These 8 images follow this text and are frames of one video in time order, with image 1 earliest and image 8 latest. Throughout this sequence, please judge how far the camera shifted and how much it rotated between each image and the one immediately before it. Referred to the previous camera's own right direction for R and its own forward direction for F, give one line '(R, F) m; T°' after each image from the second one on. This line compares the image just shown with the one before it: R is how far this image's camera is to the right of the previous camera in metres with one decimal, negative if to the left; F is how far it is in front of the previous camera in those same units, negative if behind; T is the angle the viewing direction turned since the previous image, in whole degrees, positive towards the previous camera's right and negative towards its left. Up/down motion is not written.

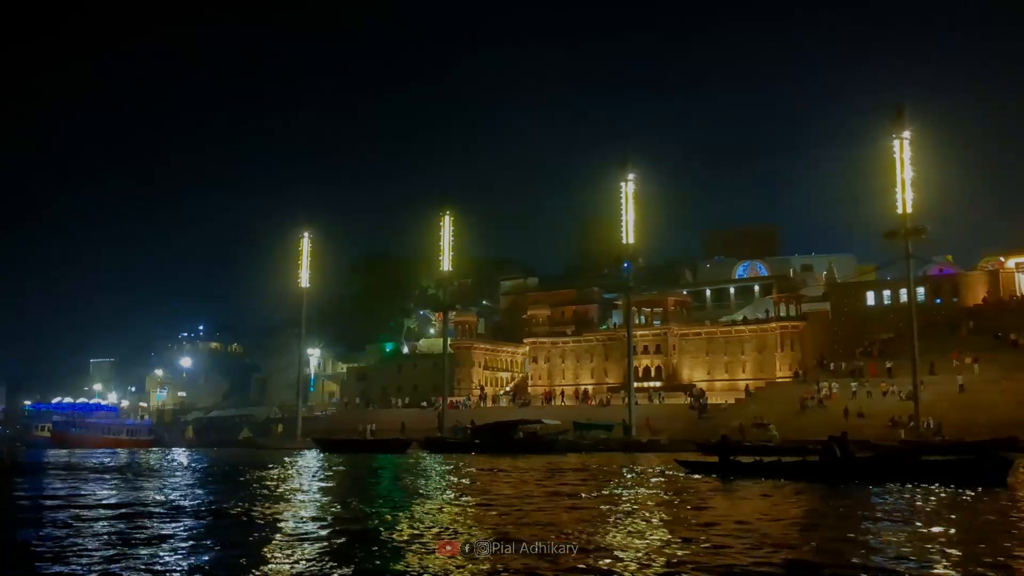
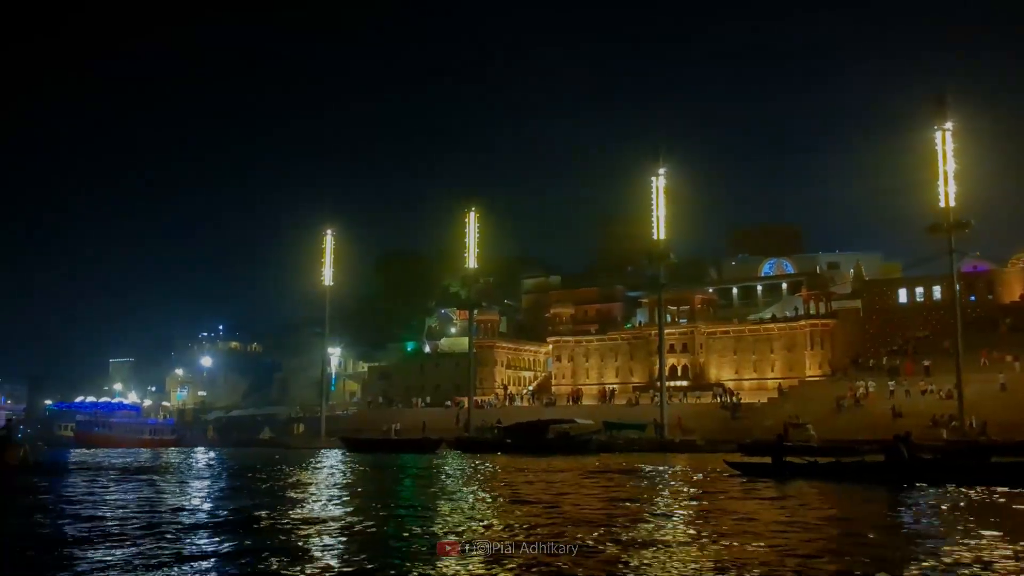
(-0.5, +0.8) m; -1°
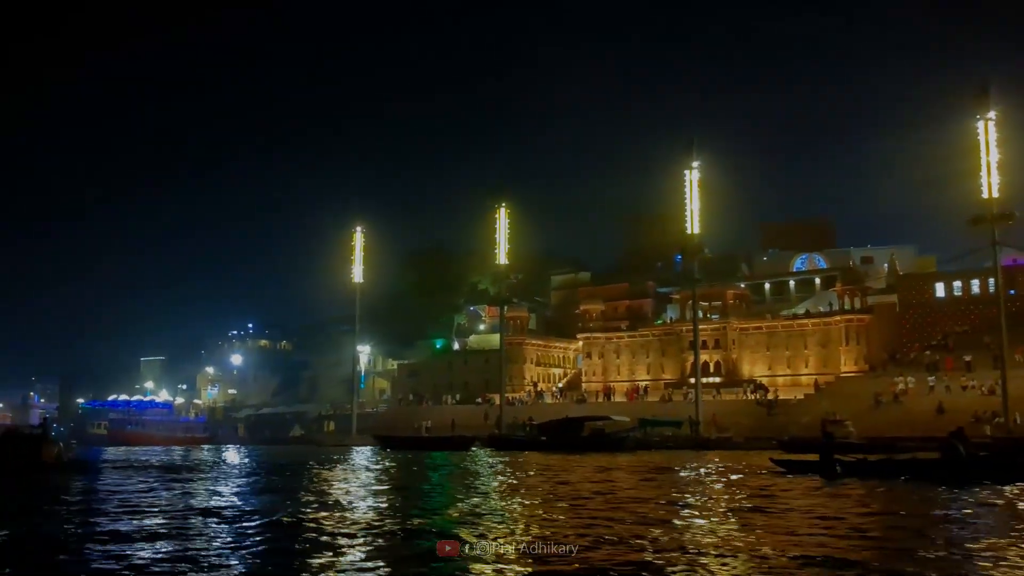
(-0.3, +0.4) m; -2°
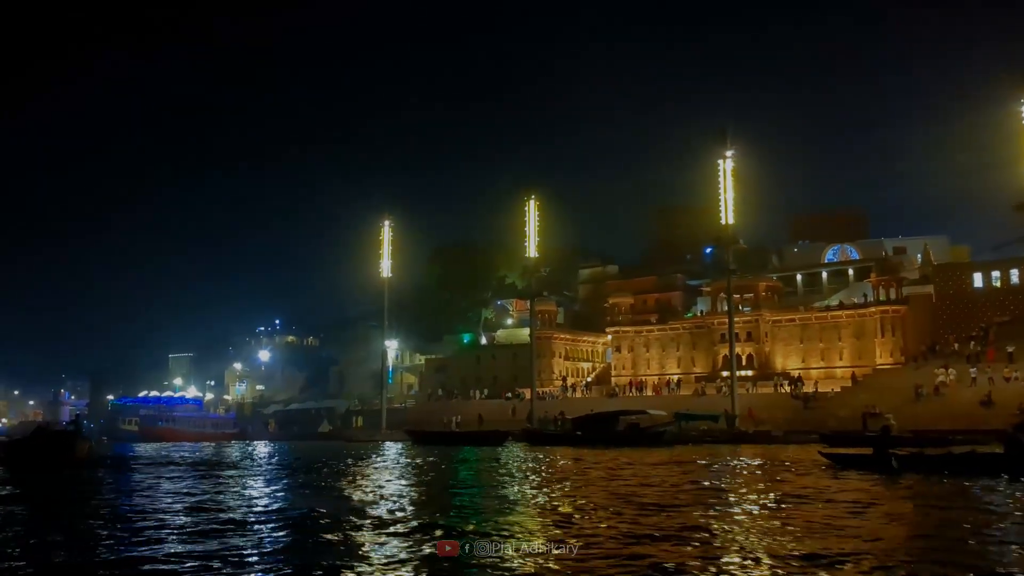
(-0.3, +0.5) m; -1°
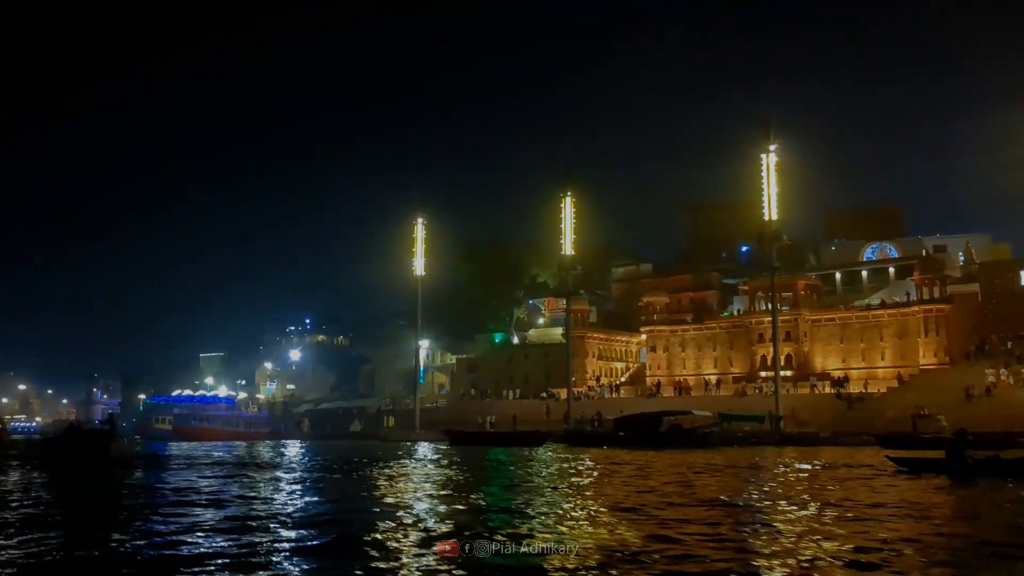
(-0.4, +0.7) m; -2°
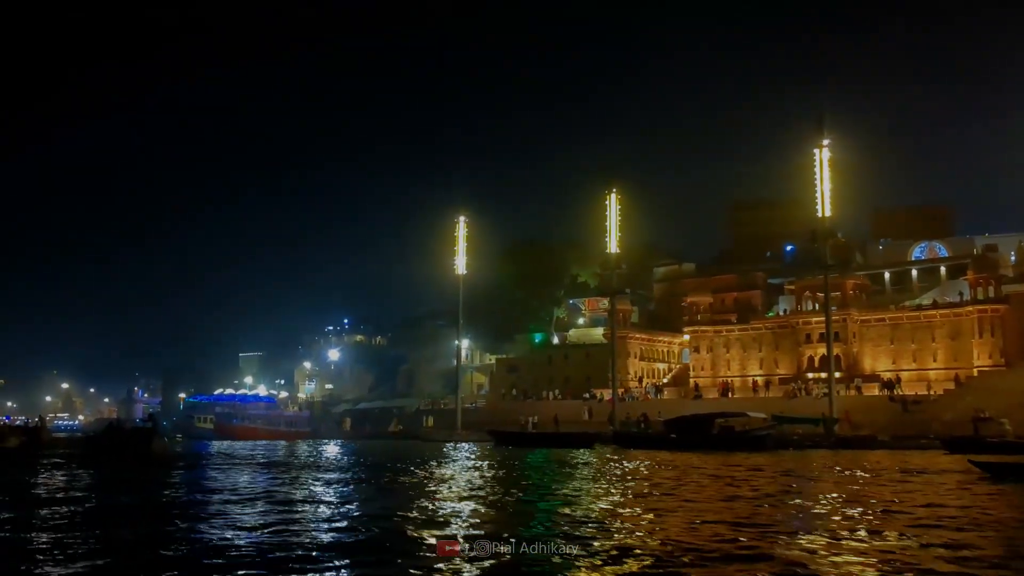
(-0.4, +0.7) m; -2°
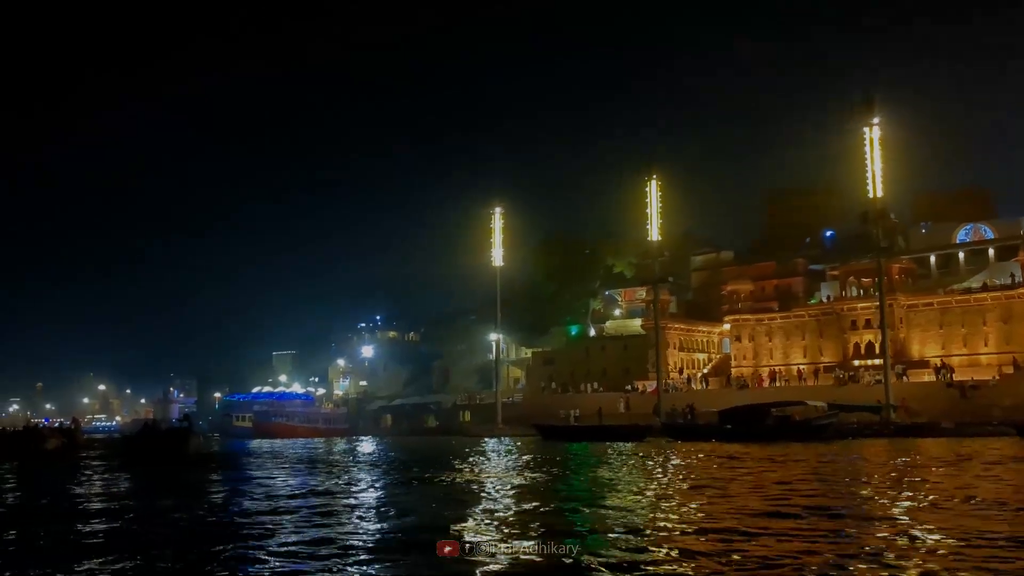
(-0.5, +0.9) m; -2°
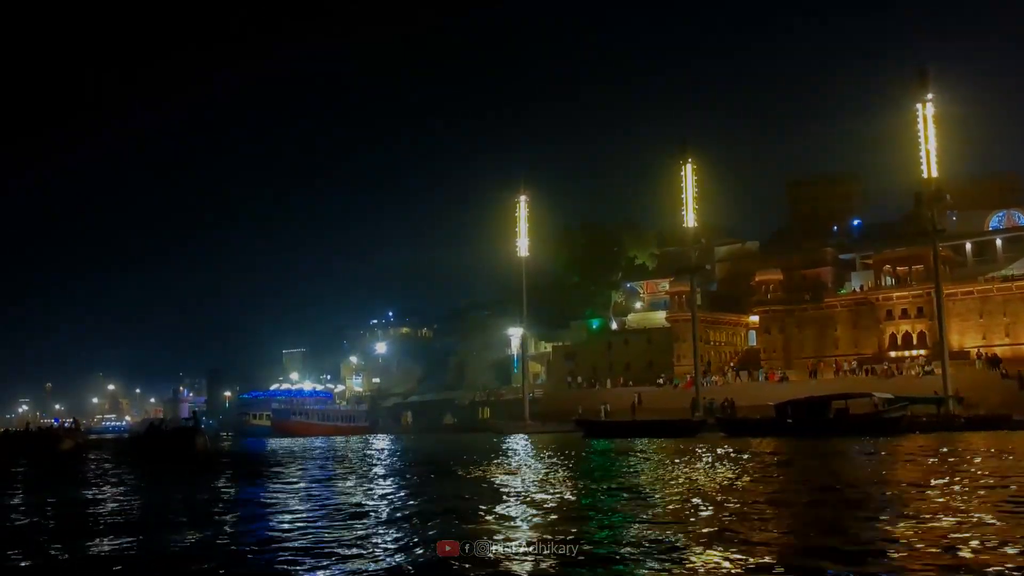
(-1.0, +1.9) m; 0°
